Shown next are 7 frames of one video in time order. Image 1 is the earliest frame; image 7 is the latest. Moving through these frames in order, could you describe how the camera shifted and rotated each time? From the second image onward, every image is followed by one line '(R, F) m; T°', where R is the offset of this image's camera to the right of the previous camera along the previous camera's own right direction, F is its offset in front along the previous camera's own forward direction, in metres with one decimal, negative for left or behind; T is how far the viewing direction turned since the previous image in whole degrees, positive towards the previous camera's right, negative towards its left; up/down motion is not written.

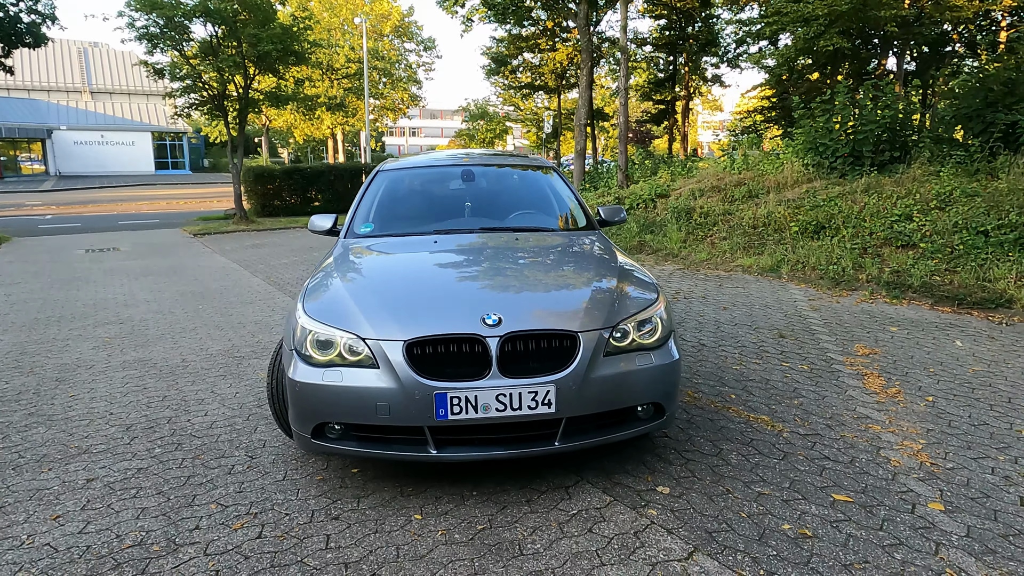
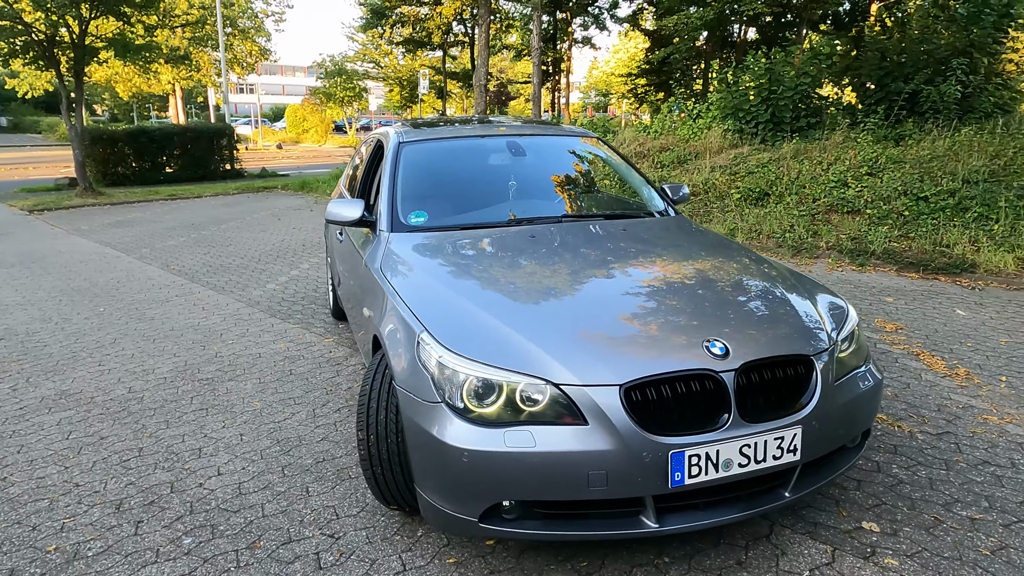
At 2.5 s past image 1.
(-1.1, +0.8) m; +13°
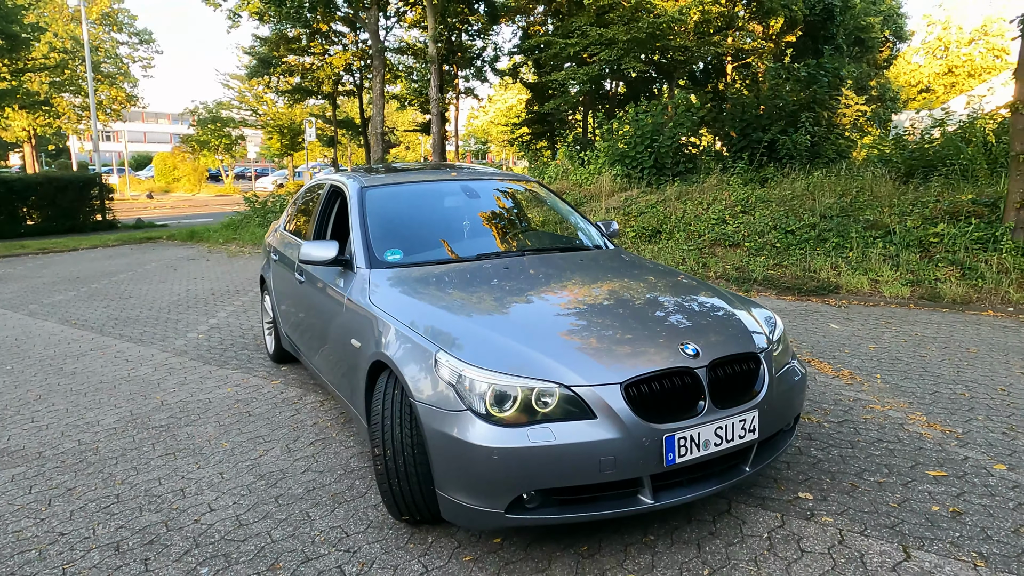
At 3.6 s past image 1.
(-0.4, -0.3) m; +10°
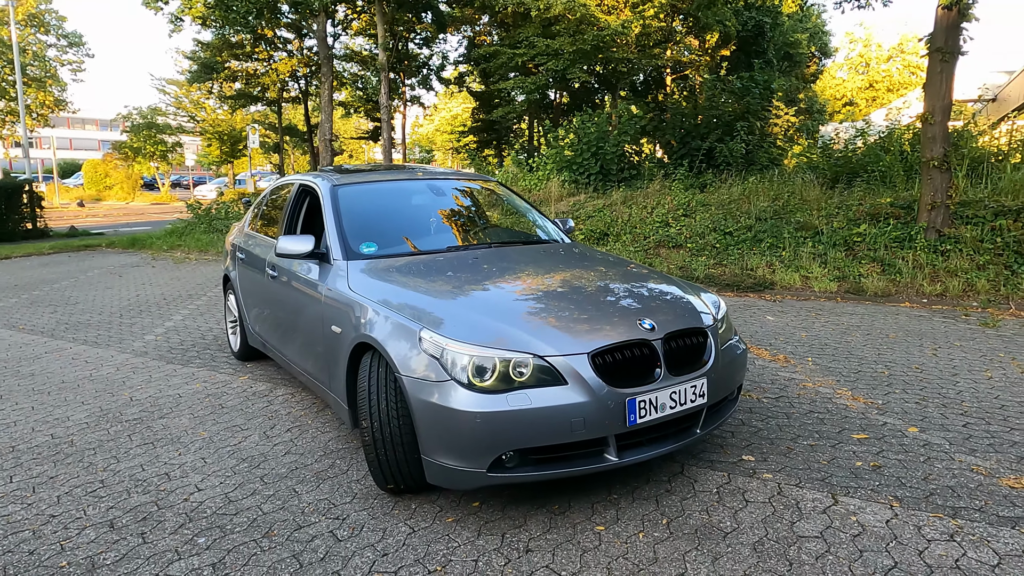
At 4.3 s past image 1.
(-0.1, -0.3) m; +5°
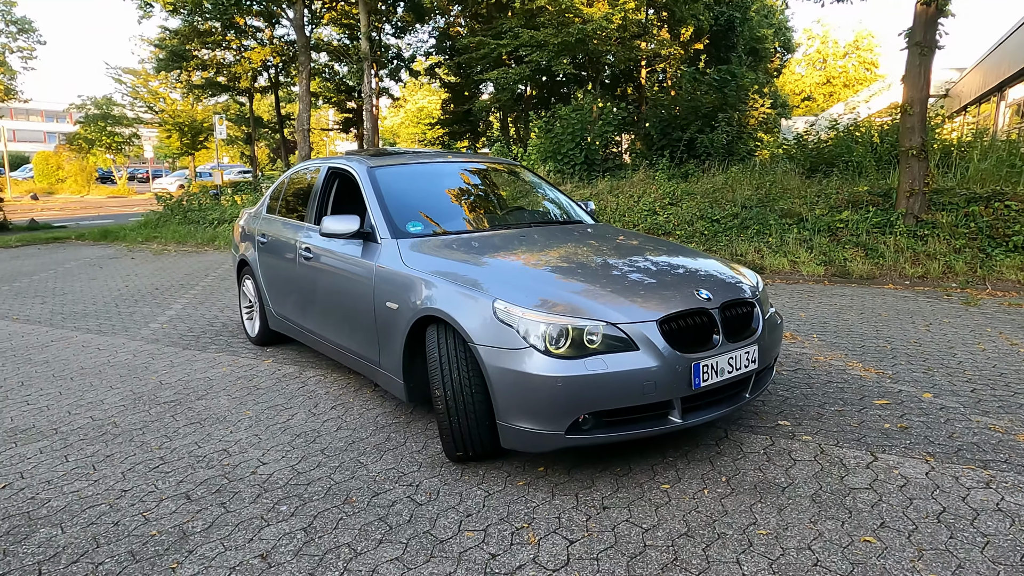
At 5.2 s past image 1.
(-0.4, -0.1) m; +3°
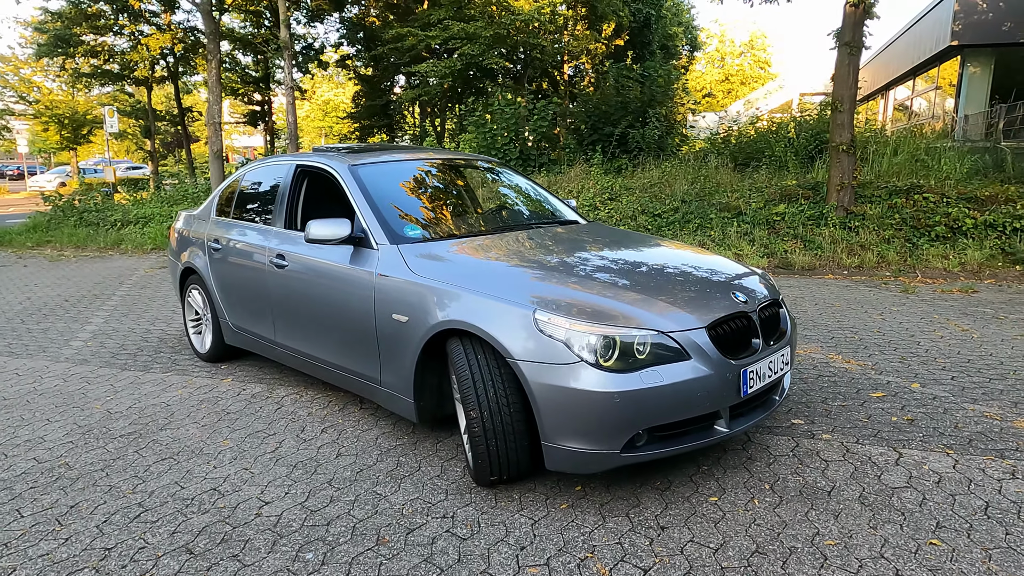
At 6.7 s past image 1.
(-0.5, +0.3) m; +8°
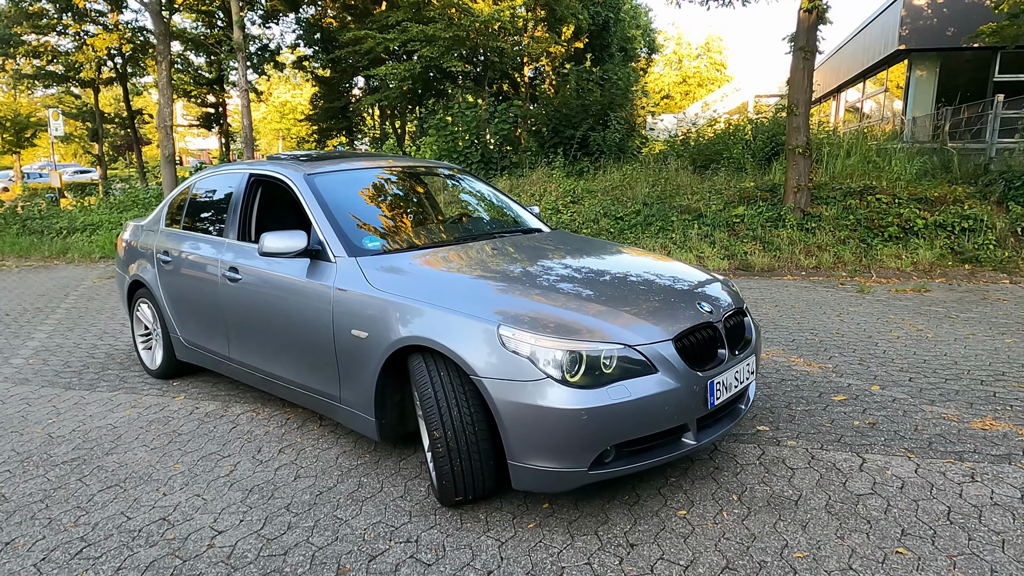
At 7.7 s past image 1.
(0.0, +0.1) m; +3°
